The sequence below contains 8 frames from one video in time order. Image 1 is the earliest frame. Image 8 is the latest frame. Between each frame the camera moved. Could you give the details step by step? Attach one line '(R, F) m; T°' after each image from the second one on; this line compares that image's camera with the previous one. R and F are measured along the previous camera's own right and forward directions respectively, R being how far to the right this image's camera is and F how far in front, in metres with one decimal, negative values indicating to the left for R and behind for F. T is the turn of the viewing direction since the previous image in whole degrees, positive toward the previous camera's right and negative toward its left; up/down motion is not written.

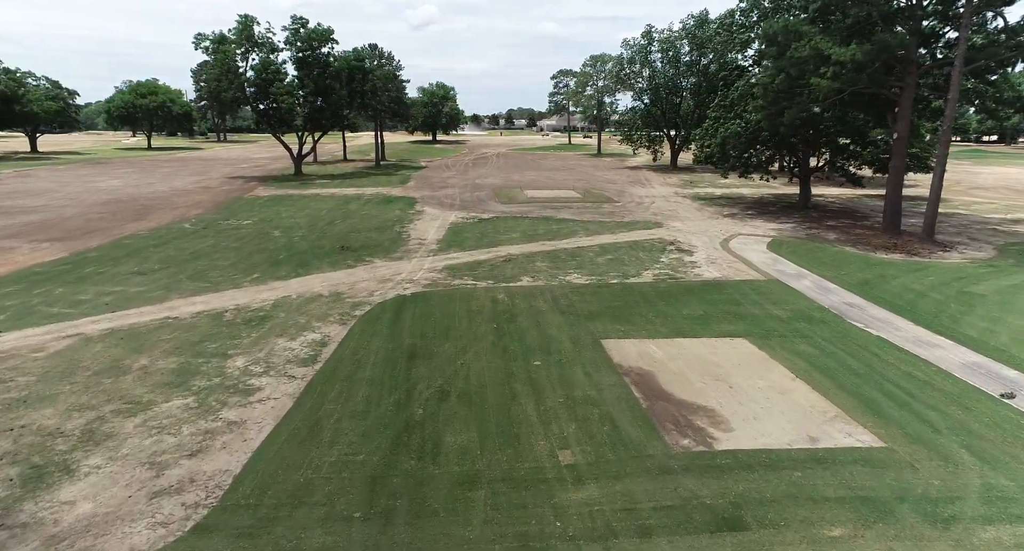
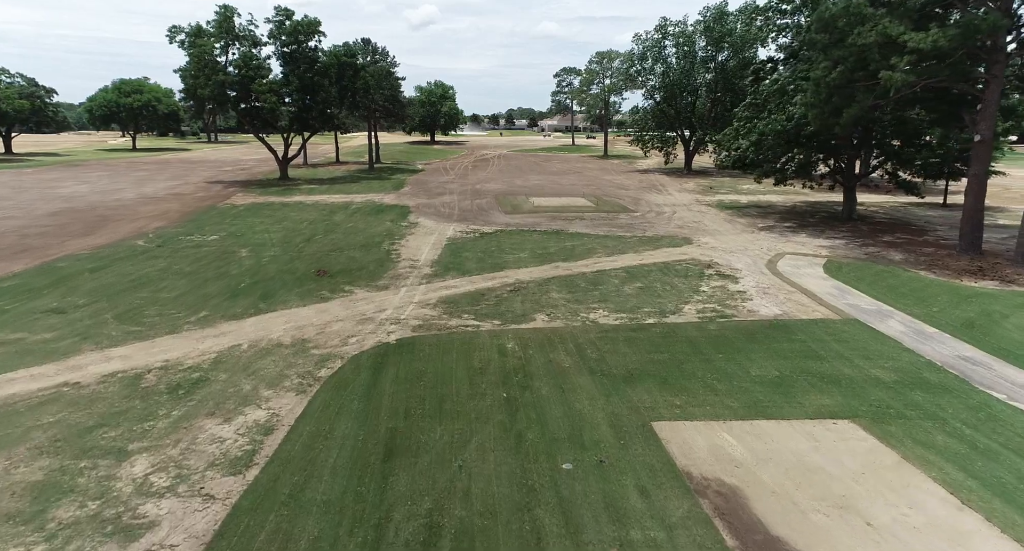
(-0.2, +2.9) m; 0°
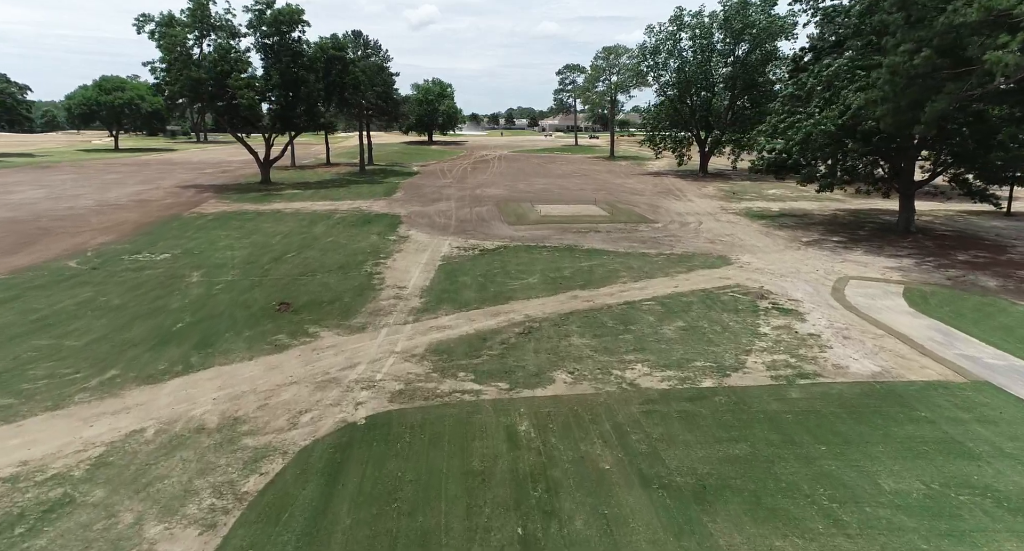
(-0.2, +2.9) m; 0°
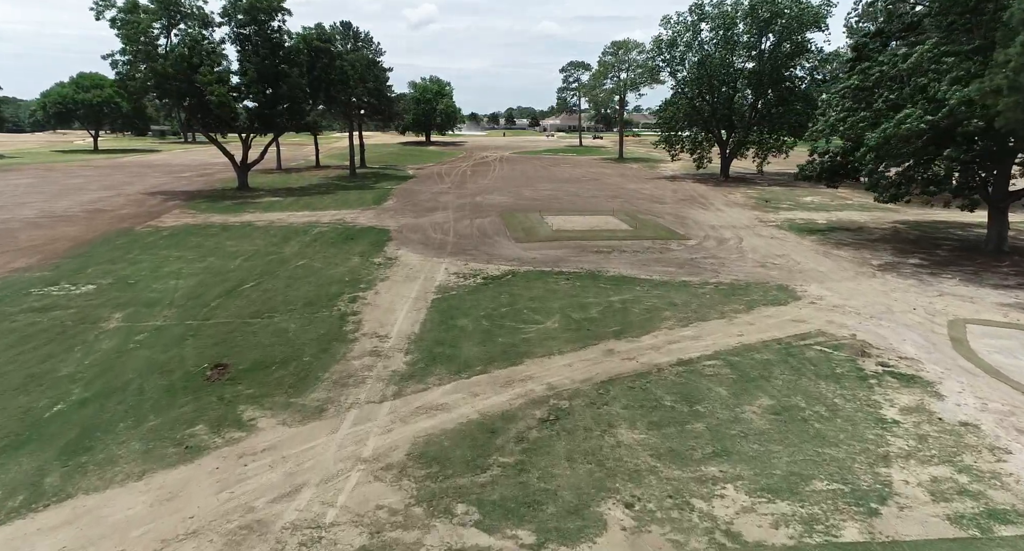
(-0.3, +3.3) m; 0°
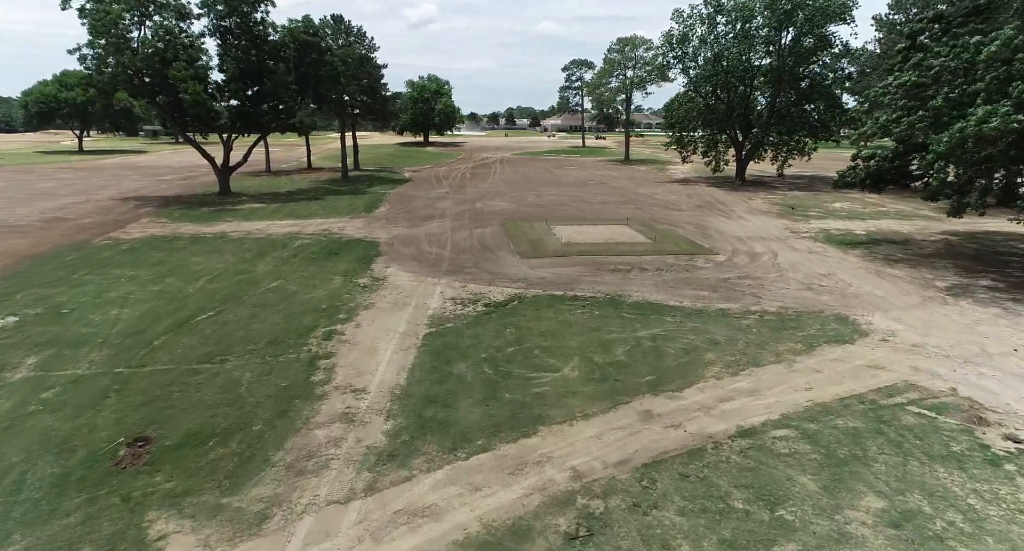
(-0.1, +2.2) m; 0°
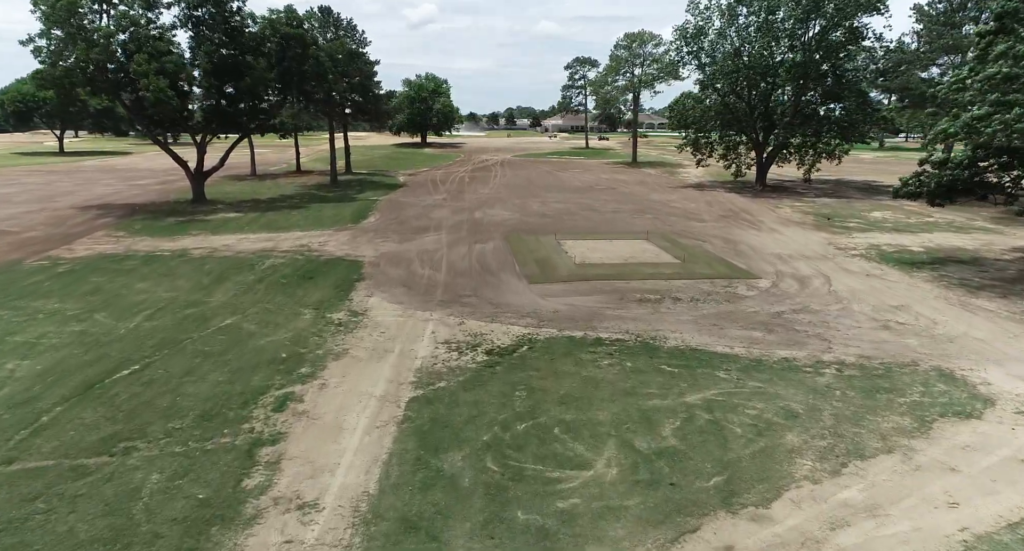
(-0.1, +2.6) m; 0°
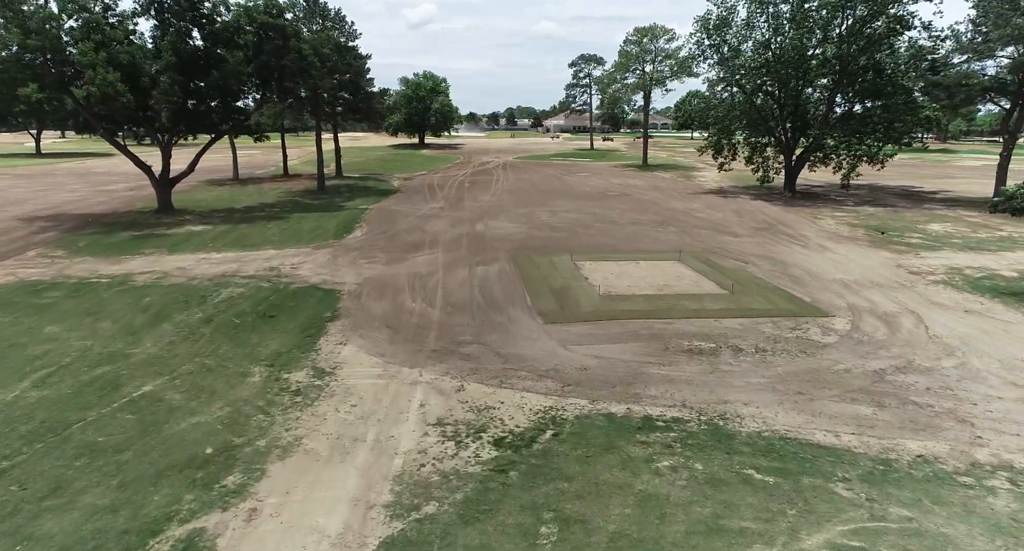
(-0.2, +2.9) m; 0°
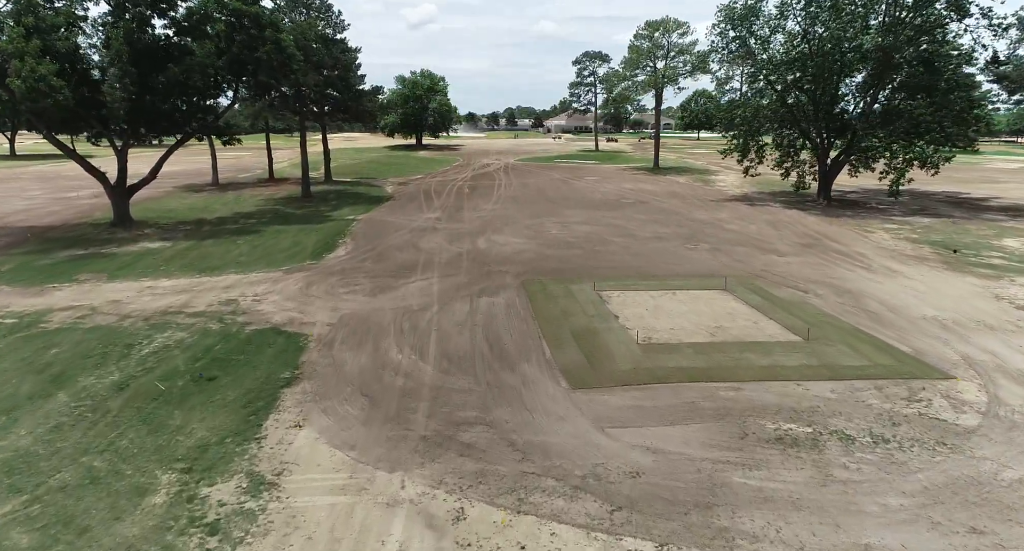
(-0.2, +2.9) m; 0°
